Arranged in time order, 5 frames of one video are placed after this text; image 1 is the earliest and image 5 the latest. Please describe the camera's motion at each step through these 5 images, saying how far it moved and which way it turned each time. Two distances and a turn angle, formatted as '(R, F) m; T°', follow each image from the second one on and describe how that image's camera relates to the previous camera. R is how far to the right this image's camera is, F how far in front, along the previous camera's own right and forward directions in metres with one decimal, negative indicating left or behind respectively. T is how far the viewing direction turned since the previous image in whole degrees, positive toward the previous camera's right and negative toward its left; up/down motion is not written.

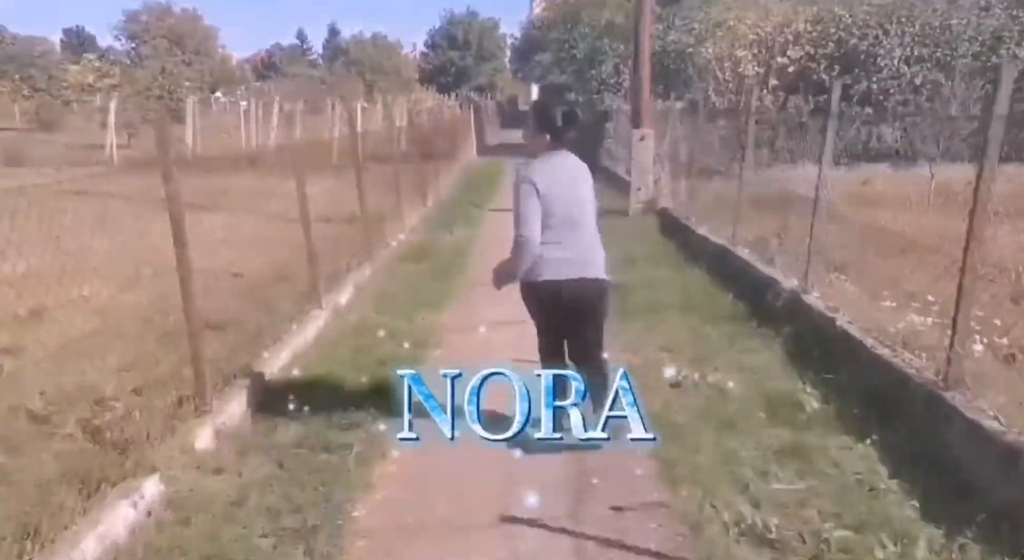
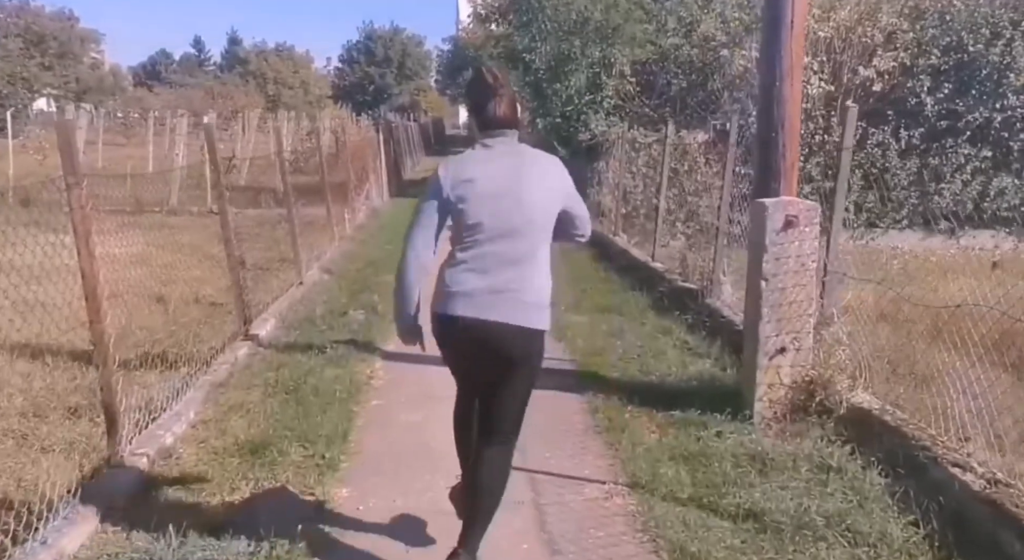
(0.0, +6.6) m; +5°
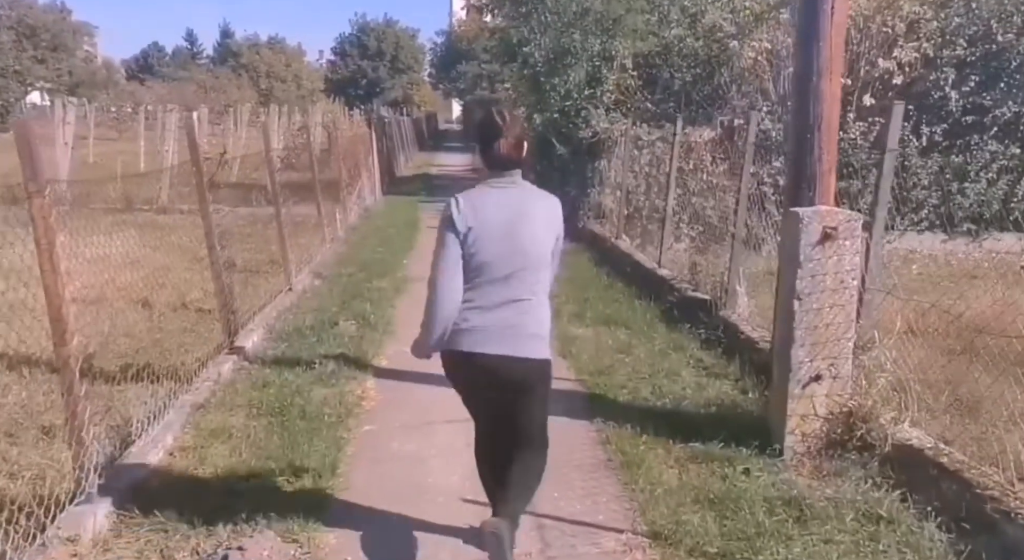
(0.0, +0.4) m; 0°
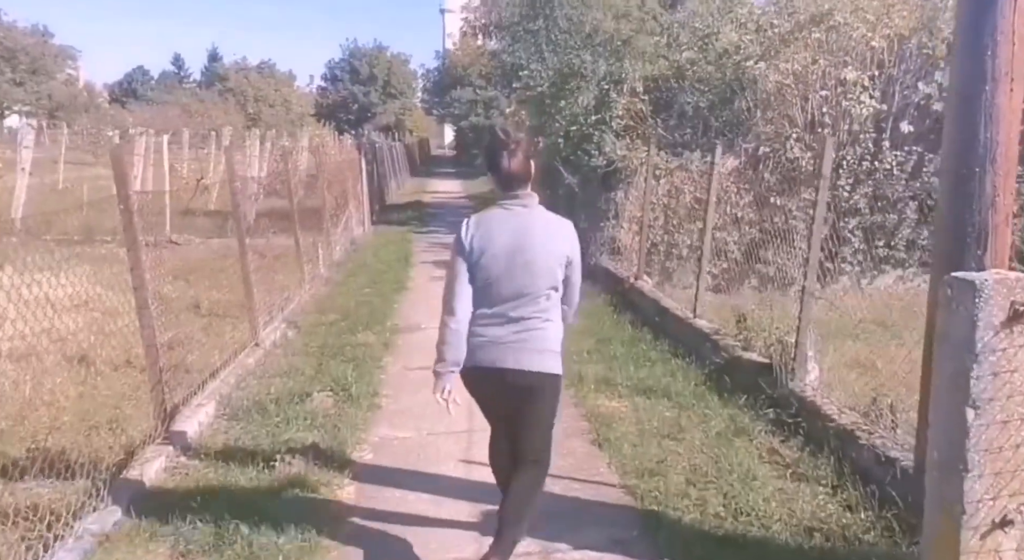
(-0.1, +1.1) m; +1°
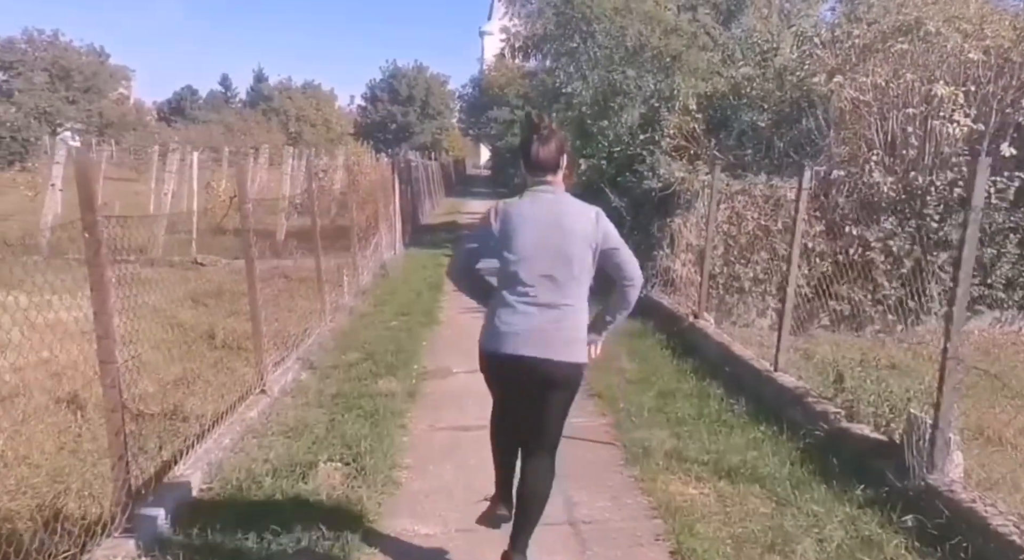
(-0.1, +1.0) m; -2°
